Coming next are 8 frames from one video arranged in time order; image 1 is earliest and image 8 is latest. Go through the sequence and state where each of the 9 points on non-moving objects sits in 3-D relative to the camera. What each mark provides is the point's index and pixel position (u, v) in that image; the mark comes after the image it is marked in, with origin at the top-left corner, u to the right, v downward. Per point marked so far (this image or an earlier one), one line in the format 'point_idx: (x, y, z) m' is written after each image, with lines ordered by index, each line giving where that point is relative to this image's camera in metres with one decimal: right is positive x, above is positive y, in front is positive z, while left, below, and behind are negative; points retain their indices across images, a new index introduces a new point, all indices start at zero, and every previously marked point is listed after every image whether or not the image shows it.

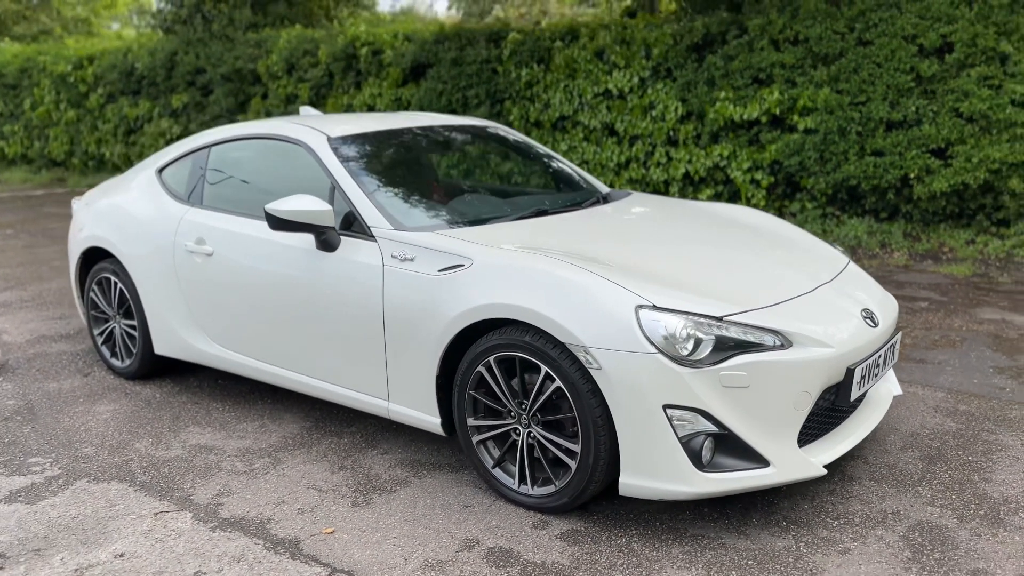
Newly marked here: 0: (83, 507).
0: (-1.7, -0.9, +3.4) m
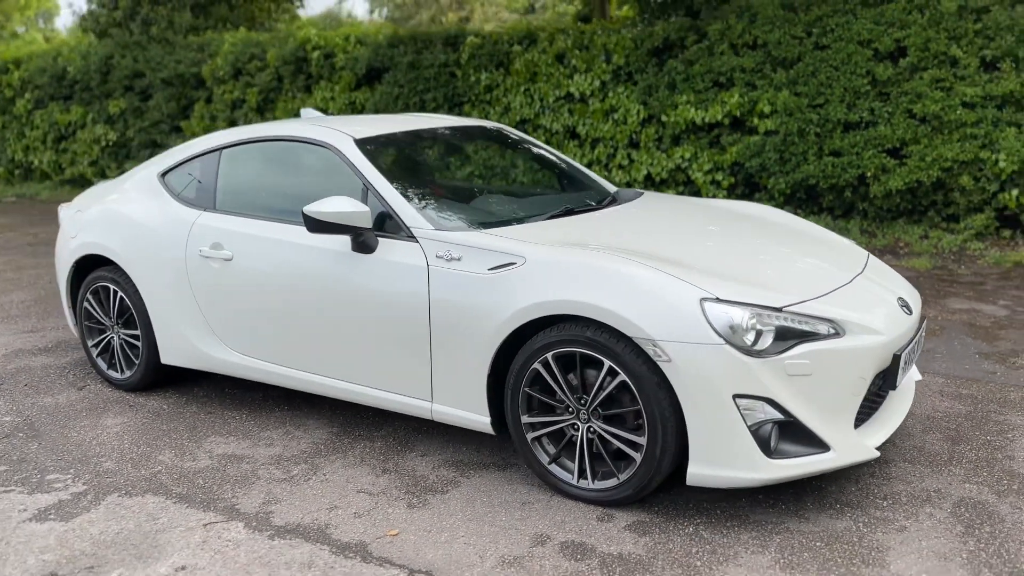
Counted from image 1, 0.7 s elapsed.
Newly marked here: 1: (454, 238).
0: (-1.5, -0.9, +3.3) m
1: (-0.2, +0.2, +3.5) m
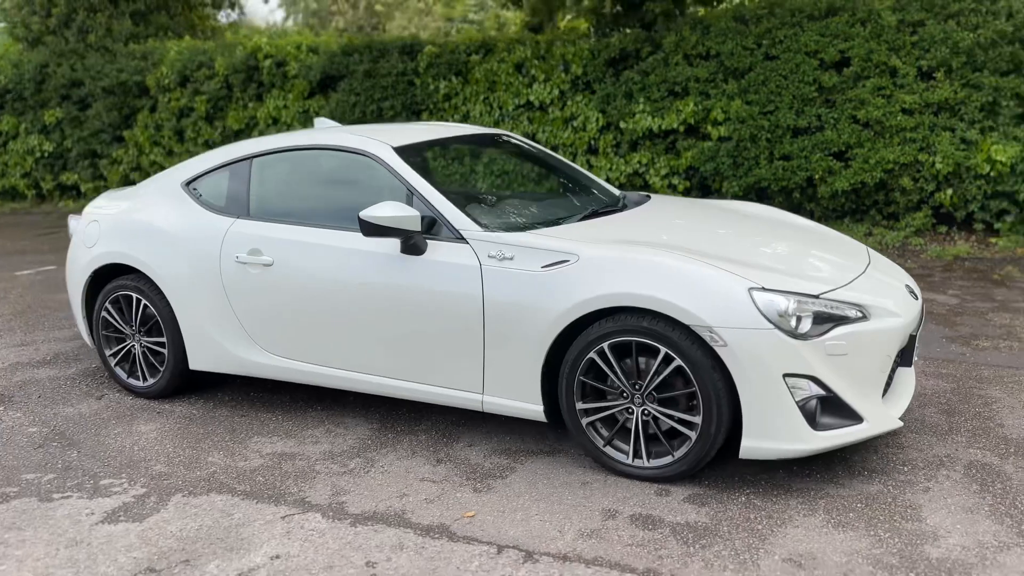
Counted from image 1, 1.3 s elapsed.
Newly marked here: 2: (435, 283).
0: (-1.2, -0.9, +3.4) m
1: (0.0, +0.2, +3.7) m
2: (-0.3, 0.0, +3.8) m
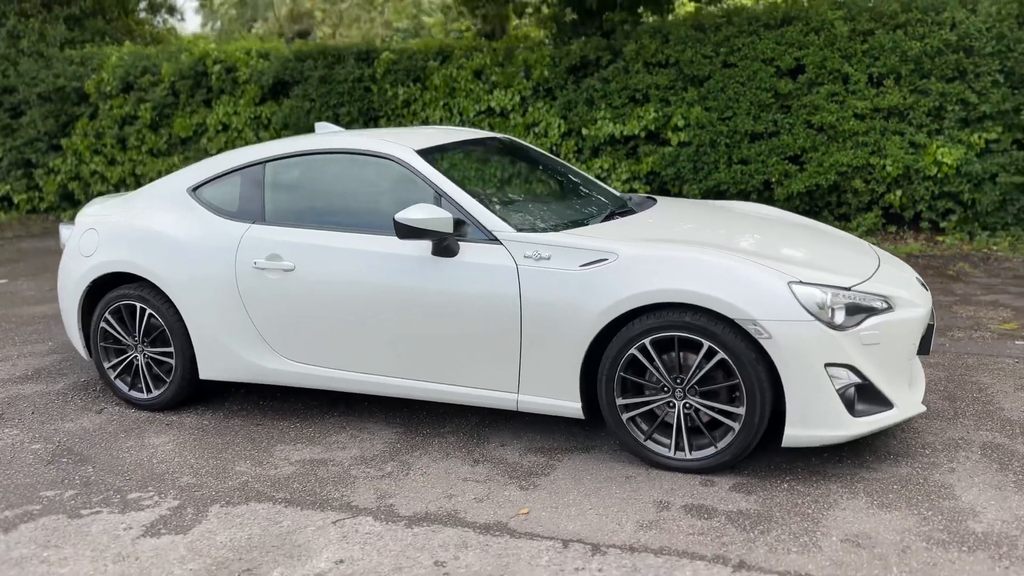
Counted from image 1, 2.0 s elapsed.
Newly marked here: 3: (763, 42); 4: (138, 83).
0: (-1.0, -0.9, +3.3) m
1: (+0.1, +0.2, +3.7) m
2: (-0.2, 0.0, +3.8) m
3: (+2.7, +2.6, +9.2) m
4: (-5.5, +3.0, +12.6) m
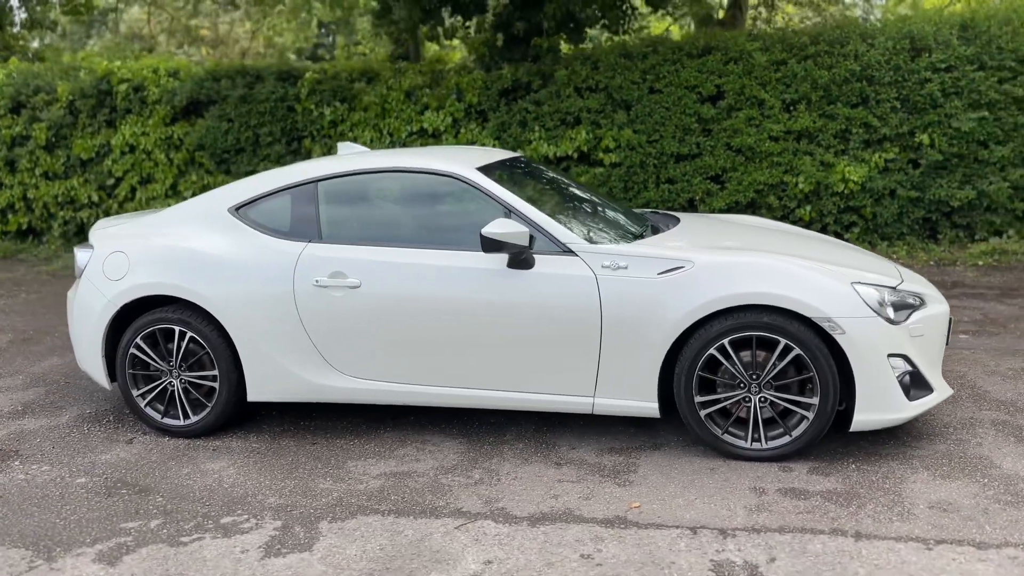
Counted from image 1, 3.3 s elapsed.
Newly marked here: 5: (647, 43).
0: (-0.5, -1.0, +3.4) m
1: (+0.5, +0.2, +4.0) m
2: (+0.2, 0.0, +4.0) m
3: (+2.0, +2.5, +9.9) m
4: (-6.6, +2.6, +11.8) m
5: (+1.6, +2.9, +10.0) m
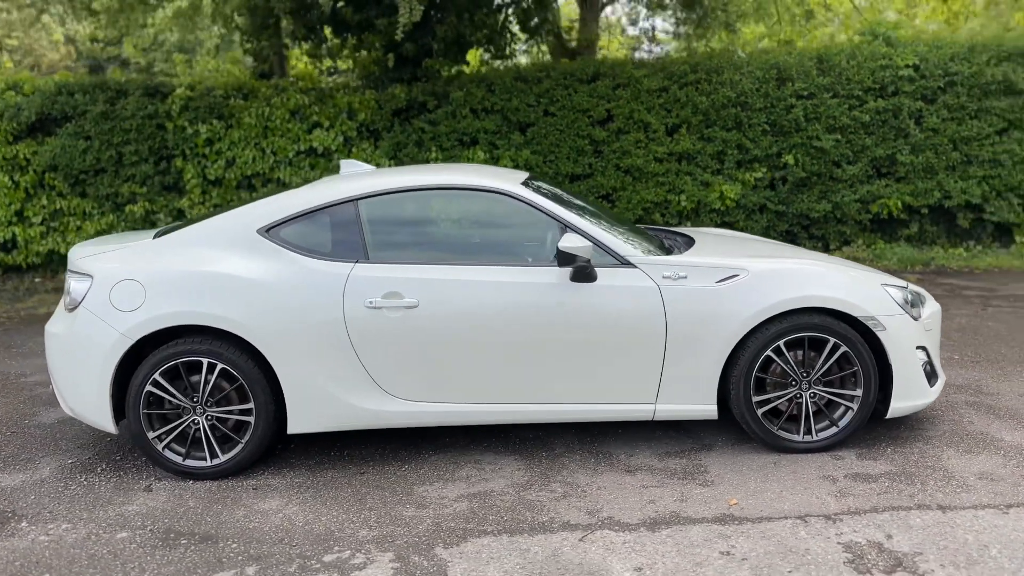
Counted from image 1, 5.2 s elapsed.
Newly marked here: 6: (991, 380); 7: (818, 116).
0: (0.0, -1.0, +3.3) m
1: (+0.8, +0.1, +4.2) m
2: (+0.5, -0.1, +4.1) m
3: (+0.8, +2.3, +10.3) m
4: (-8.0, +2.0, +10.1) m
5: (+0.3, +2.7, +10.3) m
6: (+3.0, -0.6, +5.5) m
7: (+3.7, +2.1, +10.4) m
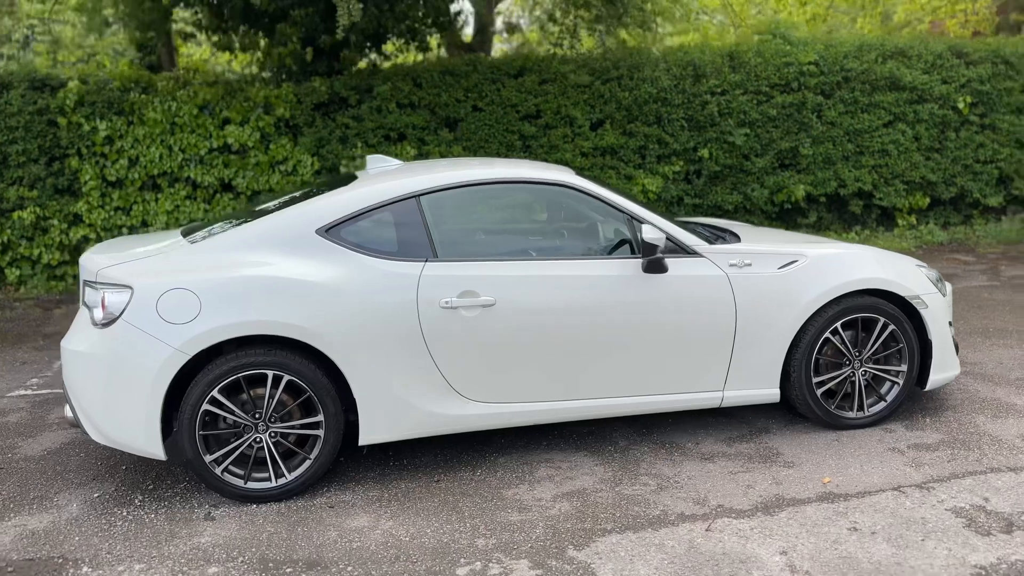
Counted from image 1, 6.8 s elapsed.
0: (+0.5, -1.0, +3.2) m
1: (+1.1, +0.2, +4.2) m
2: (+0.8, 0.0, +4.1) m
3: (-0.1, +2.4, +10.3) m
4: (-8.7, +1.7, +8.5) m
5: (-0.6, +2.7, +10.2) m
6: (+3.1, -0.4, +5.9) m
7: (+2.8, +2.3, +10.9) m
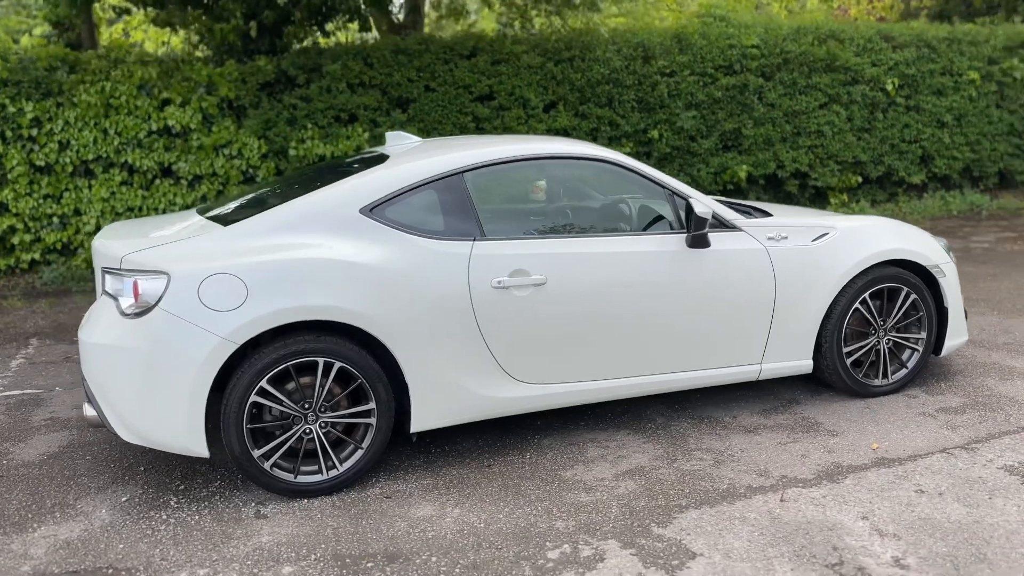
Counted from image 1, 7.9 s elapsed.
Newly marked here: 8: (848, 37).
0: (+0.8, -0.9, +3.2) m
1: (+1.3, +0.3, +4.3) m
2: (+1.0, +0.1, +4.1) m
3: (-0.6, +2.6, +10.1) m
4: (-9.0, +1.7, +7.4) m
5: (-1.1, +2.9, +10.0) m
6: (+3.1, -0.2, +6.2) m
7: (+2.1, +2.5, +11.1) m
8: (+4.6, +3.5, +11.8) m
